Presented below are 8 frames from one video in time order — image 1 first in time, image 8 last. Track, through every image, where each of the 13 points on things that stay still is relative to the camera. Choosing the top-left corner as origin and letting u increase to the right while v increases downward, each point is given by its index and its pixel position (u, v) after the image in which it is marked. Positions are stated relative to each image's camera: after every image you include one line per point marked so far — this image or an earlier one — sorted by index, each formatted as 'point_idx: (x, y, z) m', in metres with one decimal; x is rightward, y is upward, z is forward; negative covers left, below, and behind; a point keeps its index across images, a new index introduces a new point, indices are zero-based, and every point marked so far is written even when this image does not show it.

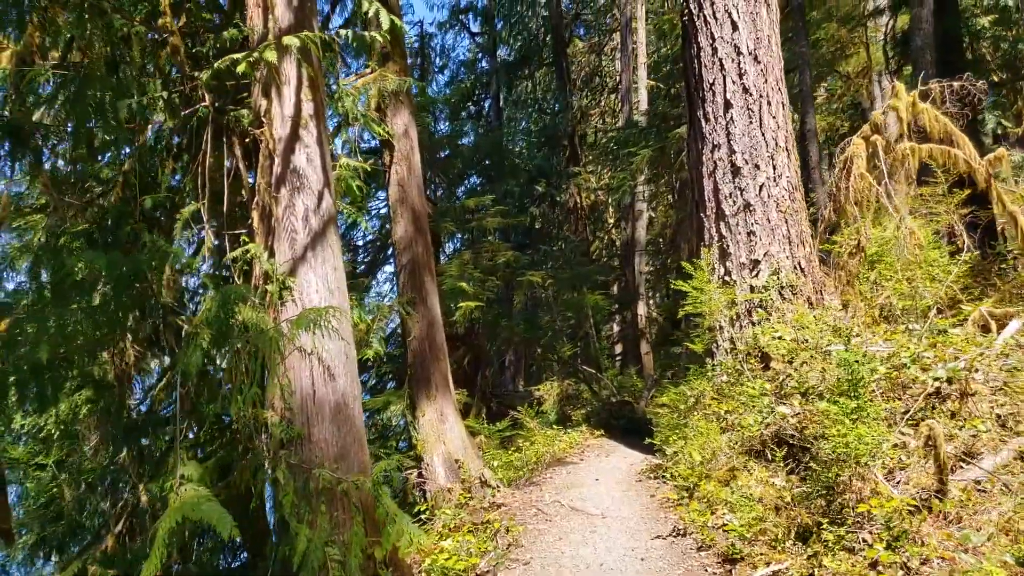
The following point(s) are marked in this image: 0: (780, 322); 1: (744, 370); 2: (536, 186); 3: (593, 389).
0: (+2.4, -0.3, +7.0) m
1: (+2.1, -0.7, +6.8) m
2: (+0.6, +2.6, +19.5) m
3: (+1.4, -1.8, +13.5) m
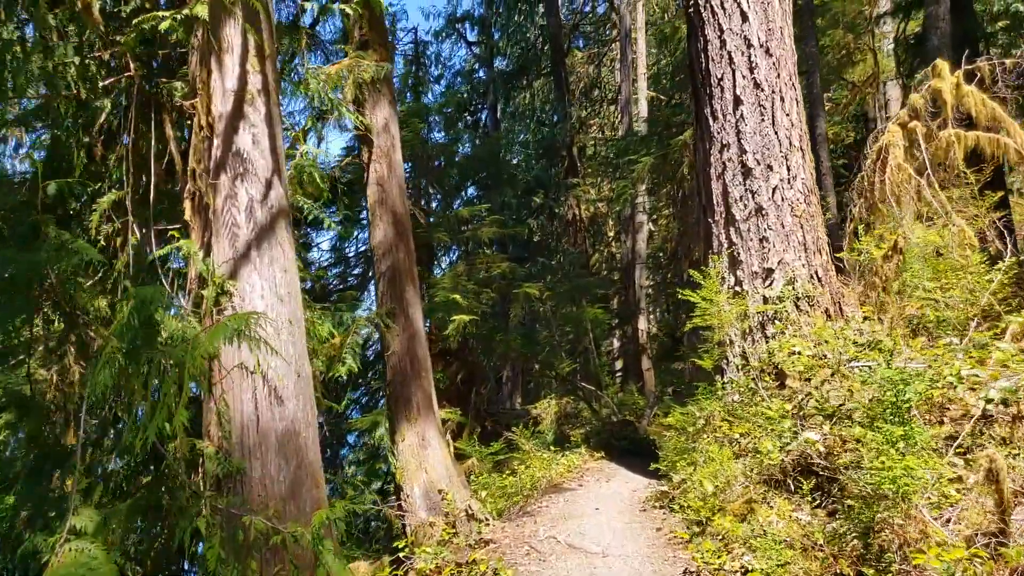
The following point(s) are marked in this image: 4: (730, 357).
0: (+2.4, -0.4, +6.4) m
1: (+2.0, -0.8, +6.2) m
2: (+0.6, +2.2, +18.9) m
3: (+1.4, -2.0, +12.8) m
4: (+1.9, -0.6, +6.8) m
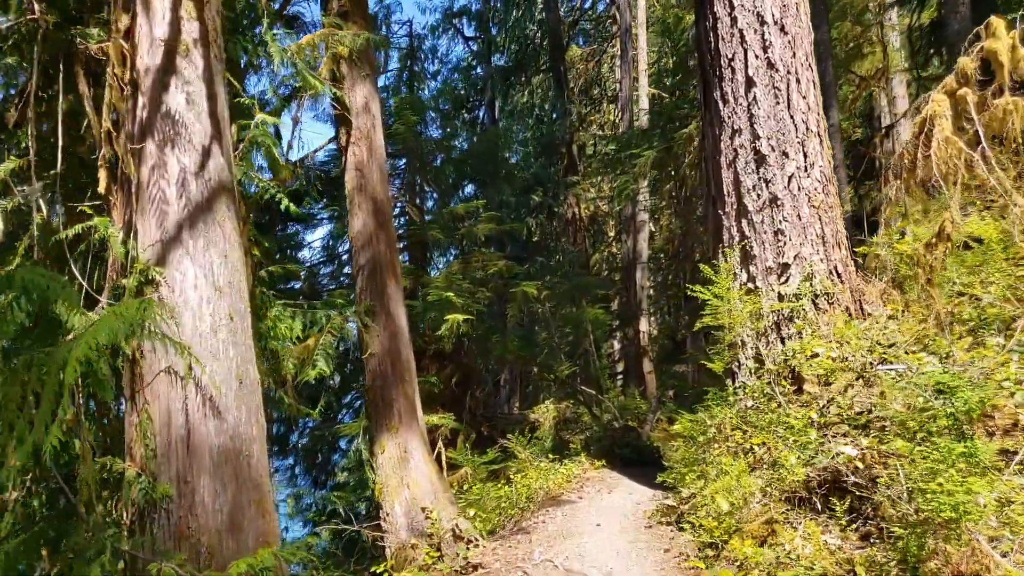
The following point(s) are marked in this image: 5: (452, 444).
0: (+2.3, -0.4, +5.9) m
1: (+2.0, -0.8, +5.7) m
2: (+0.5, +2.2, +18.4) m
3: (+1.3, -2.0, +12.3) m
4: (+1.9, -0.6, +6.3) m
5: (-0.9, -2.3, +11.0) m
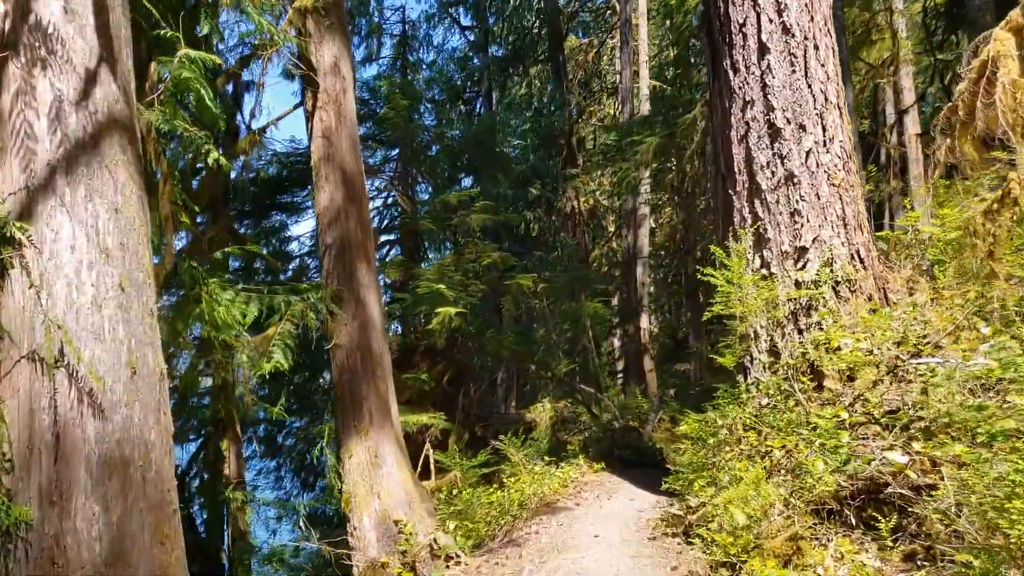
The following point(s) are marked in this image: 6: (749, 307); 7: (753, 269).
0: (+2.3, -0.3, +5.3) m
1: (+1.9, -0.7, +5.1) m
2: (+0.4, +2.3, +17.9) m
3: (+1.2, -1.9, +11.8) m
4: (+1.8, -0.5, +5.7) m
5: (-0.9, -2.2, +10.5) m
6: (+1.7, -0.1, +5.4) m
7: (+1.8, +0.1, +5.7) m
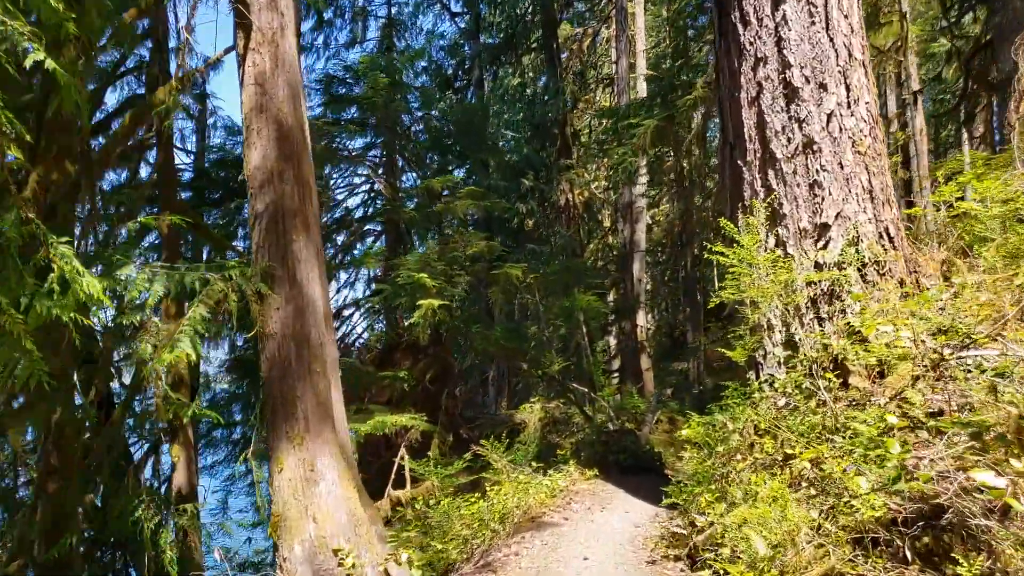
0: (+2.1, -0.2, +4.6) m
1: (+1.7, -0.6, +4.4) m
2: (+0.2, +2.4, +17.1) m
3: (+1.1, -1.8, +11.0) m
4: (+1.7, -0.4, +5.0) m
5: (-1.1, -2.0, +9.7) m
6: (+1.5, 0.0, +4.6) m
7: (+1.7, +0.2, +5.0) m
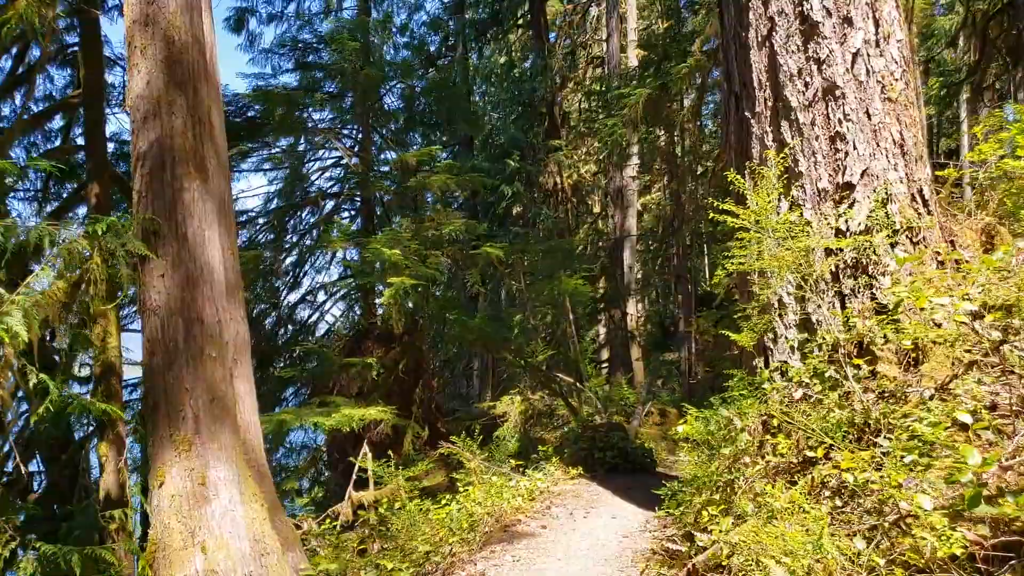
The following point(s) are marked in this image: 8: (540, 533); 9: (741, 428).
0: (+1.9, 0.0, +3.8) m
1: (+1.6, -0.4, +3.7) m
2: (-0.1, +2.7, +16.3) m
3: (+0.8, -1.6, +10.3) m
4: (+1.5, -0.2, +4.2) m
5: (-1.3, -1.8, +8.9) m
6: (+1.3, +0.1, +3.9) m
7: (+1.5, +0.4, +4.2) m
8: (+0.2, -1.6, +5.1) m
9: (+1.2, -0.7, +4.0) m
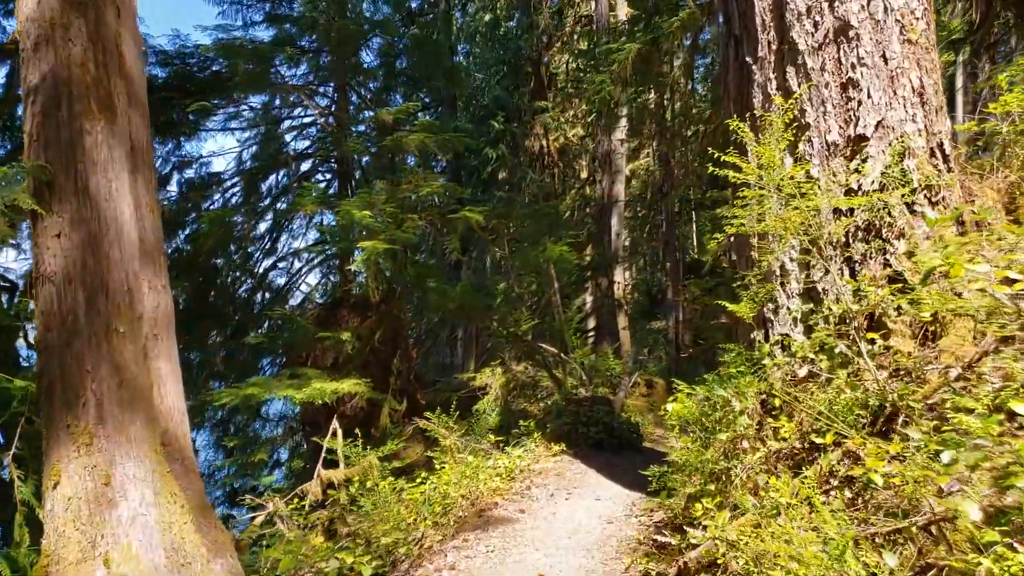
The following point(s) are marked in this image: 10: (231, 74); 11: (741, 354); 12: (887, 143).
0: (+1.8, +0.1, +3.4) m
1: (+1.4, -0.3, +3.3) m
2: (-0.4, +3.4, +15.8) m
3: (+0.6, -1.1, +9.9) m
4: (+1.4, 0.0, +3.8) m
5: (-1.5, -1.5, +8.6) m
6: (+1.2, +0.3, +3.5) m
7: (+1.3, +0.6, +3.8) m
8: (0.0, -1.4, +4.7) m
9: (+1.0, -0.6, +3.6) m
10: (-3.5, +2.7, +9.6) m
11: (+1.2, -0.3, +4.1) m
12: (+1.8, +0.7, +3.6) m
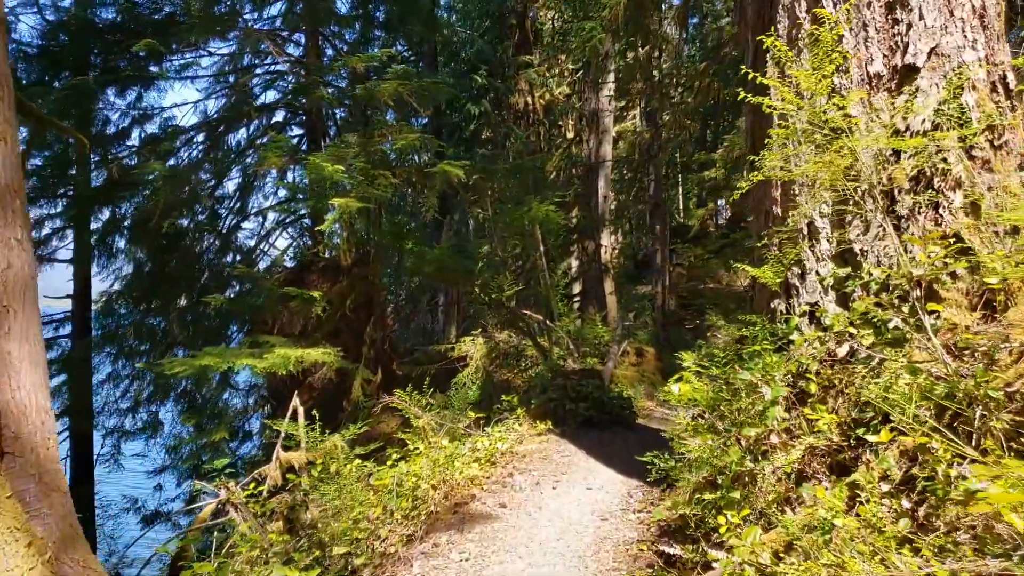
0: (+1.7, +0.3, +2.8) m
1: (+1.4, -0.2, +2.7) m
2: (-0.7, +4.1, +14.9) m
3: (+0.4, -0.7, +9.3) m
4: (+1.3, +0.1, +3.2) m
5: (-1.7, -1.1, +7.9) m
6: (+1.1, +0.4, +2.8) m
7: (+1.3, +0.7, +3.2) m
8: (-0.1, -1.2, +4.2) m
9: (+1.0, -0.4, +3.0) m
10: (-3.7, +3.1, +8.7) m
11: (+1.1, -0.2, +3.5) m
12: (+1.7, +0.8, +3.0) m
